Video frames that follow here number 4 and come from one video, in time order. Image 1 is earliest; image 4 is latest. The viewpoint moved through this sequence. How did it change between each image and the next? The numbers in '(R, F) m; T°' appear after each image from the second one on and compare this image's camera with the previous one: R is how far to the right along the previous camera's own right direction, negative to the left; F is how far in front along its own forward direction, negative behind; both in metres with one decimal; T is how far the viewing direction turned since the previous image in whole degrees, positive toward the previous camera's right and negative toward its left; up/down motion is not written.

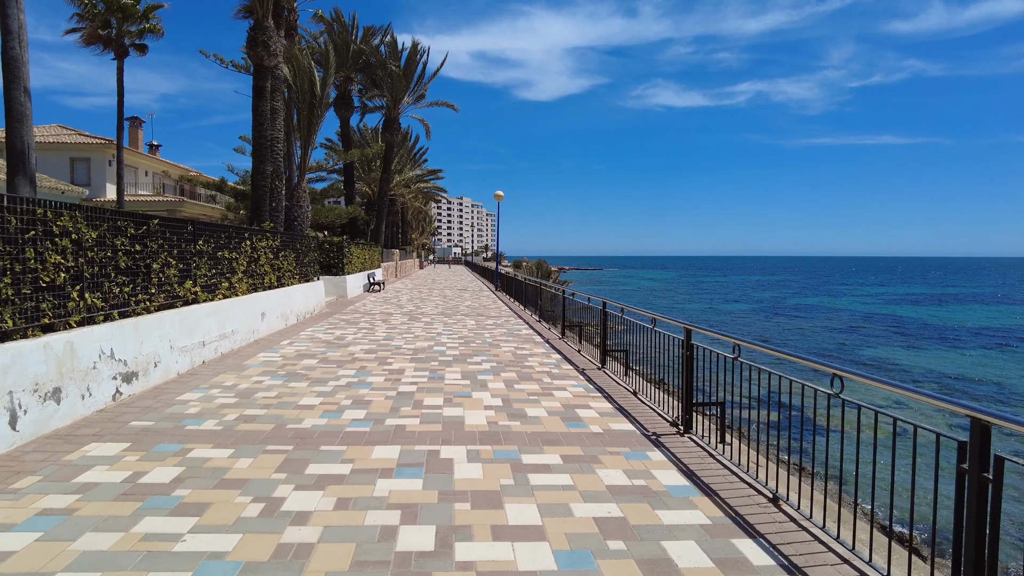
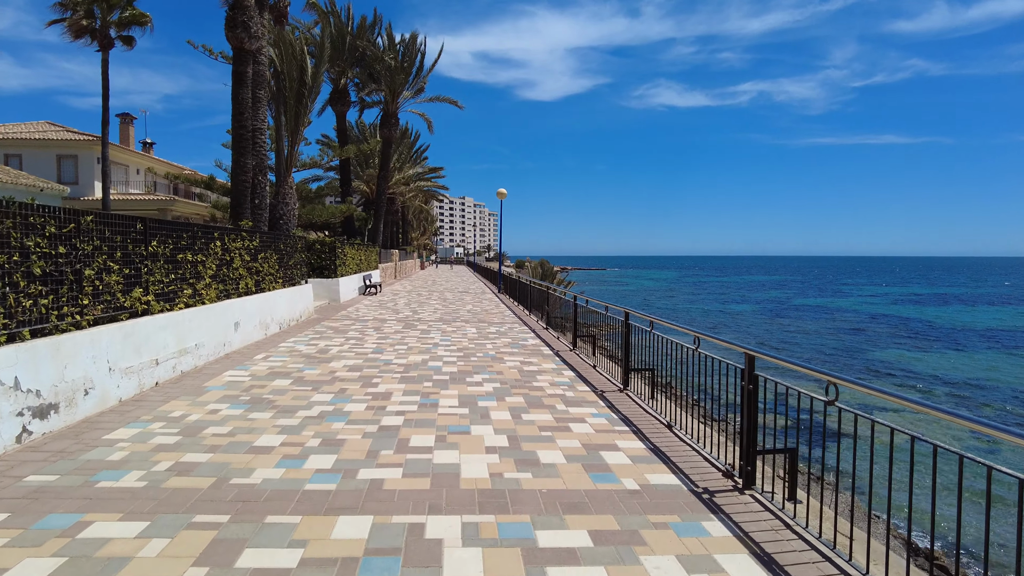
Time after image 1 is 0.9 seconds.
(0.0, +1.1) m; 0°
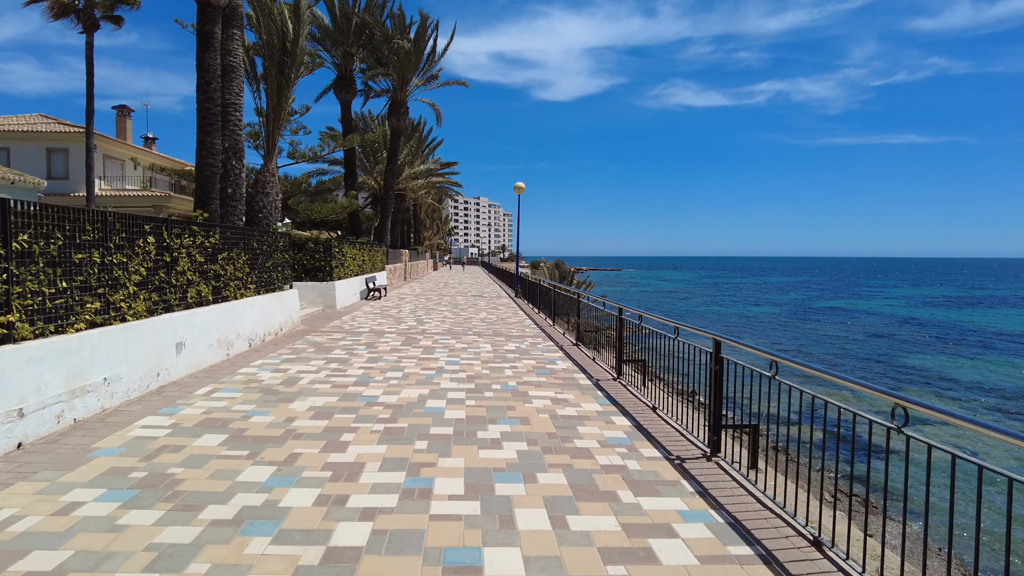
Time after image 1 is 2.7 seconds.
(-0.1, +2.2) m; -1°
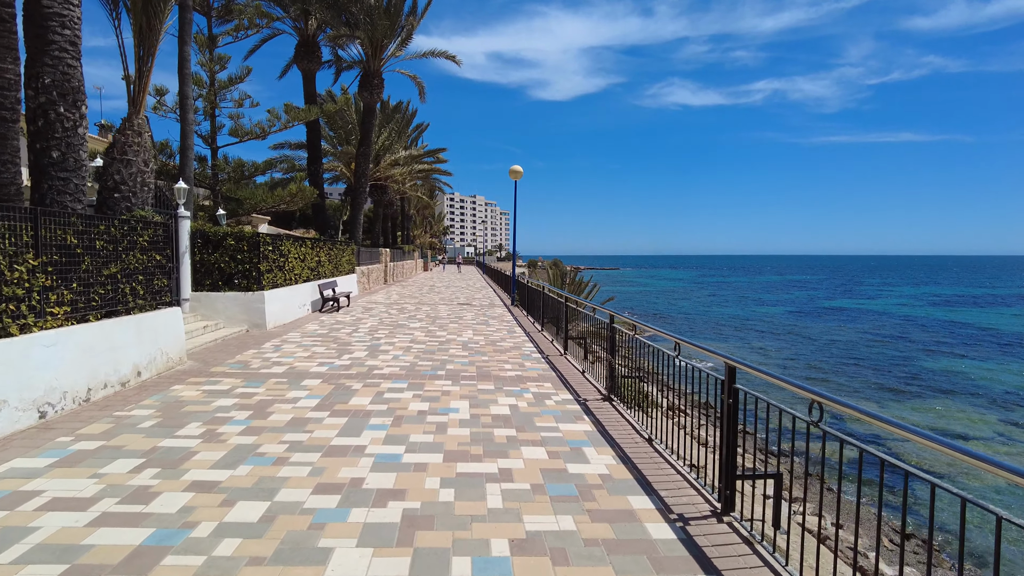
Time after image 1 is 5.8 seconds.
(0.0, +3.9) m; 0°
